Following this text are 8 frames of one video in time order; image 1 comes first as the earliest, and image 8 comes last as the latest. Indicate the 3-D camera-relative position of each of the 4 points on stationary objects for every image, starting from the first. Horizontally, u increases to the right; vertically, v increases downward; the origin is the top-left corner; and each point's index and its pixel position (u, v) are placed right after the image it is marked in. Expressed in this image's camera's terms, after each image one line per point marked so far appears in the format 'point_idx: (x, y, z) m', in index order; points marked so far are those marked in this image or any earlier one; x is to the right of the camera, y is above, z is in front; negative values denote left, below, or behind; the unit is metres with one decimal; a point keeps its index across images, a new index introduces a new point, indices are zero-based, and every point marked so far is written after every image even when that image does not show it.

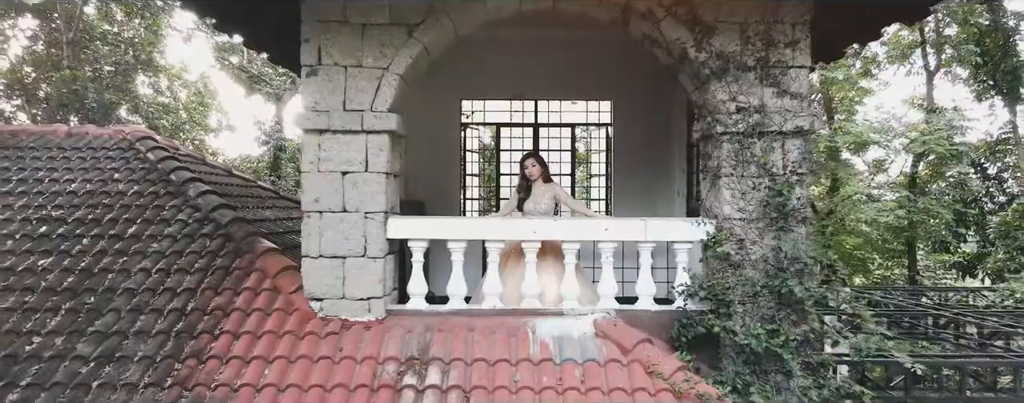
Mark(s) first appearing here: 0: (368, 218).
0: (-0.7, -0.1, +3.6) m
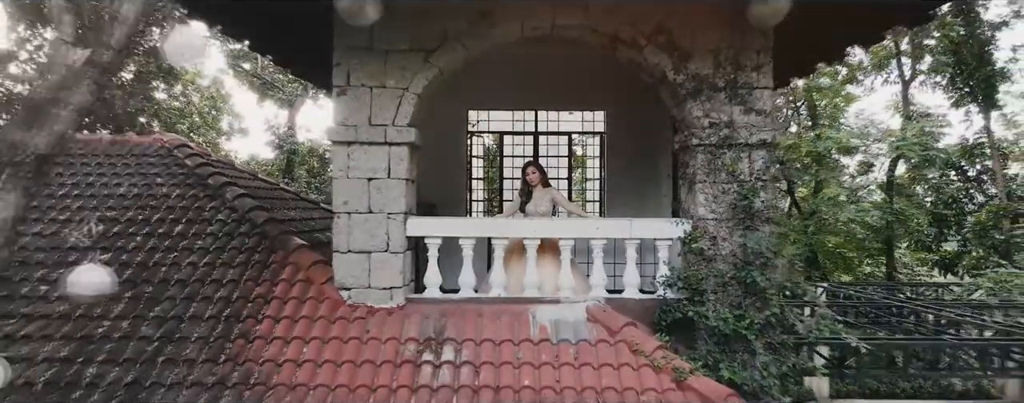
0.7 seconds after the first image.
0: (-0.7, -0.1, +4.1) m
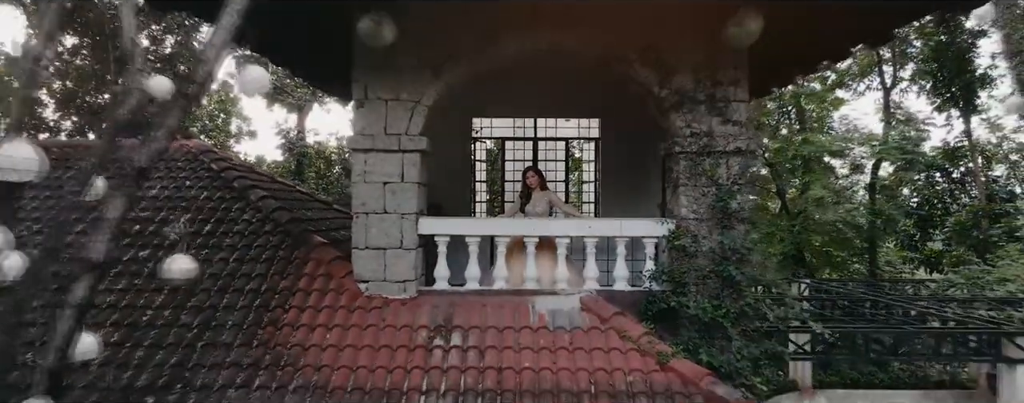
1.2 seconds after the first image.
0: (-0.6, -0.1, +4.5) m
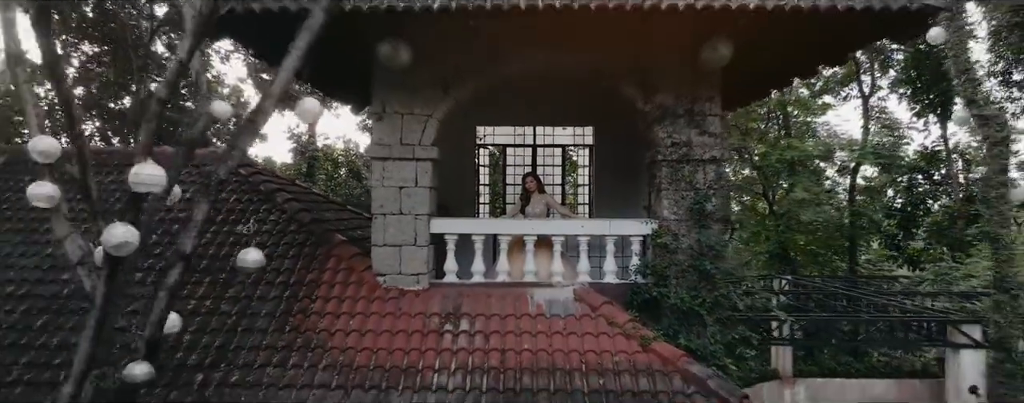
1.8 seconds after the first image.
0: (-0.6, -0.1, +5.1) m
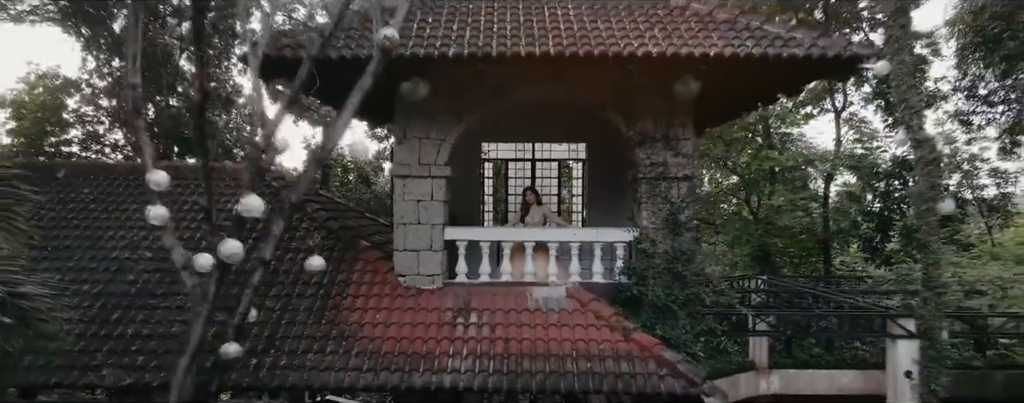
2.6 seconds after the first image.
0: (-0.6, -0.2, +6.0) m
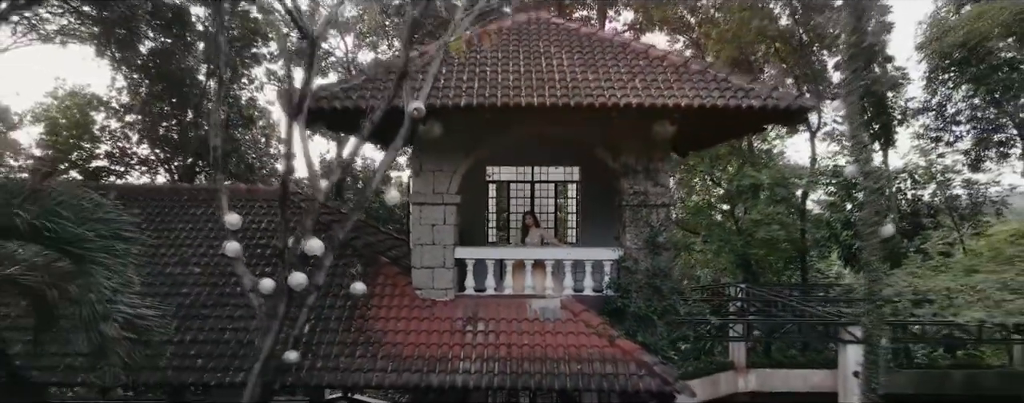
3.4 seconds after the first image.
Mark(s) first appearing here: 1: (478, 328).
0: (-0.6, -0.4, +6.9) m
1: (-0.3, -1.1, +6.5) m
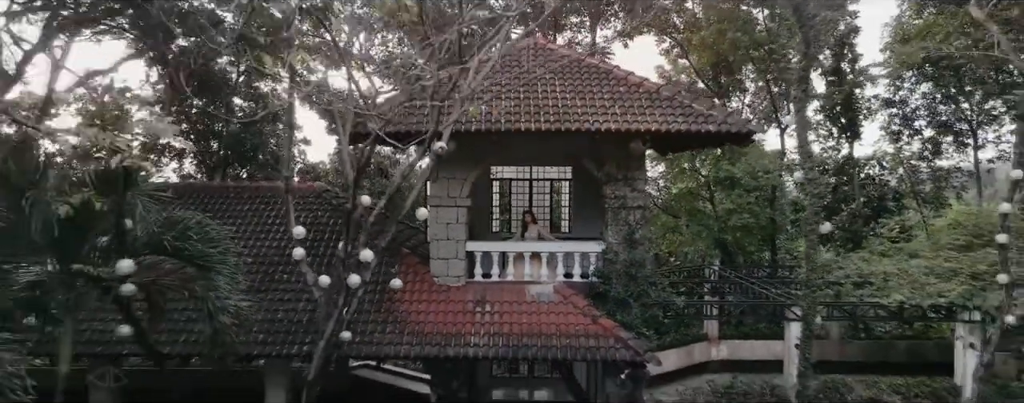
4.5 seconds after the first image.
0: (-0.6, -0.4, +8.3) m
1: (-0.3, -1.1, +8.0) m
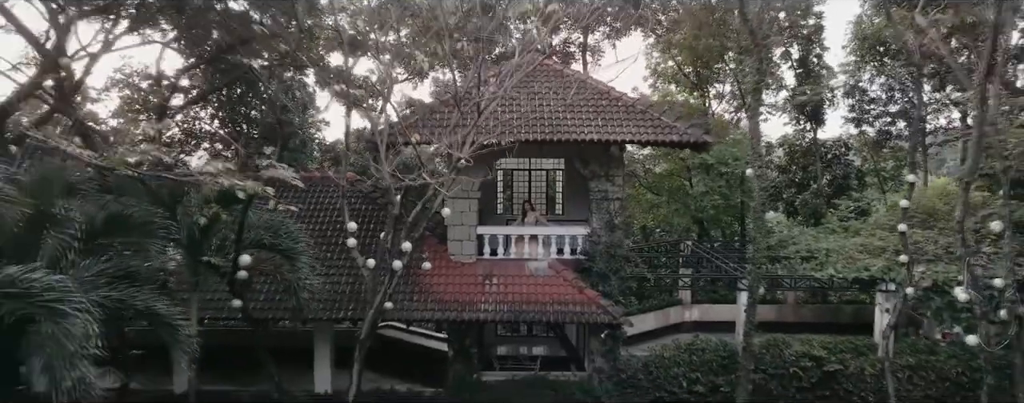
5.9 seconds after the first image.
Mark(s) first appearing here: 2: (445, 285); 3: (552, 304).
0: (-0.6, -0.3, +10.2) m
1: (-0.2, -1.1, +9.9) m
2: (-0.9, -1.1, +9.8) m
3: (+0.5, -1.3, +9.4) m
